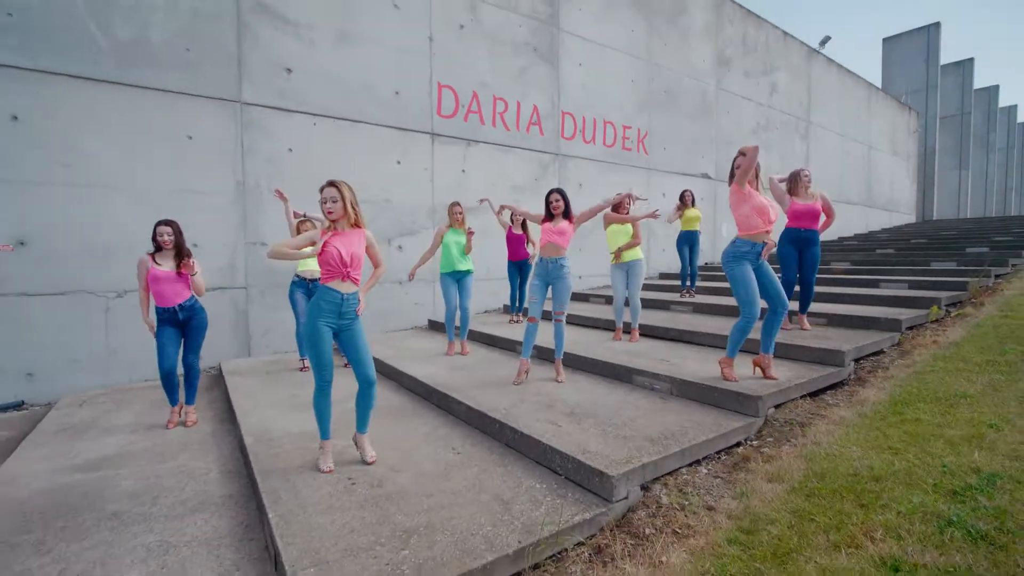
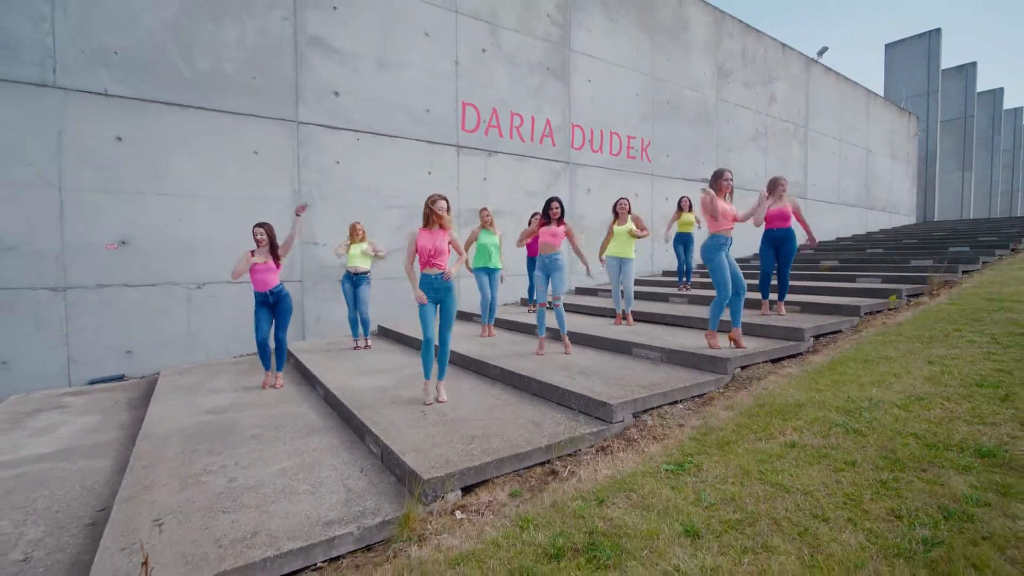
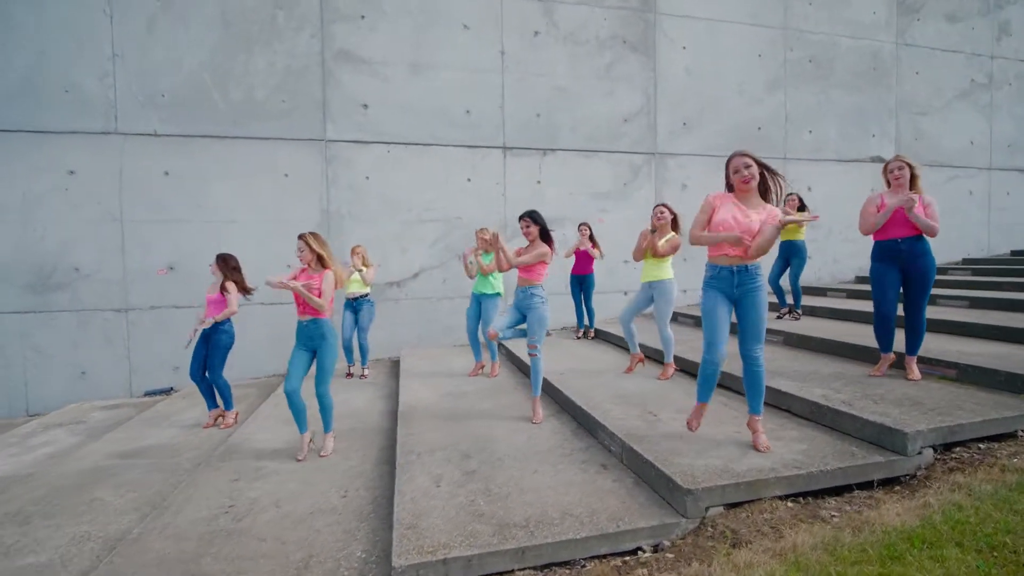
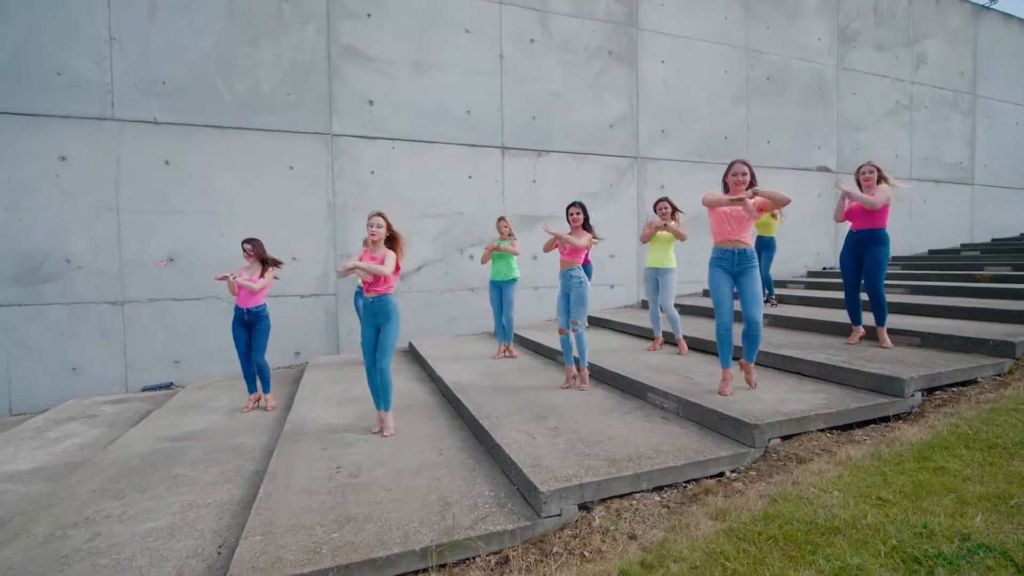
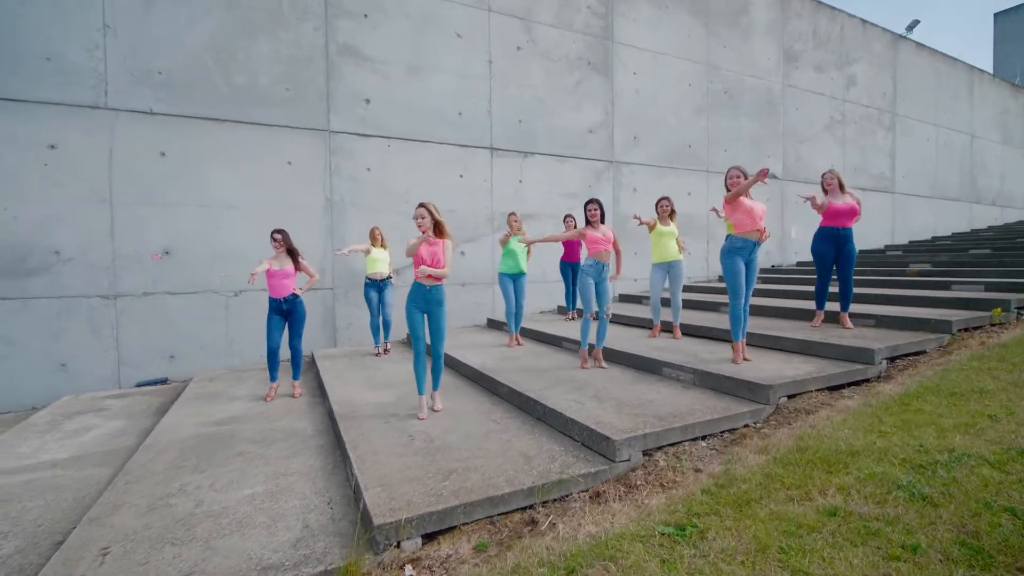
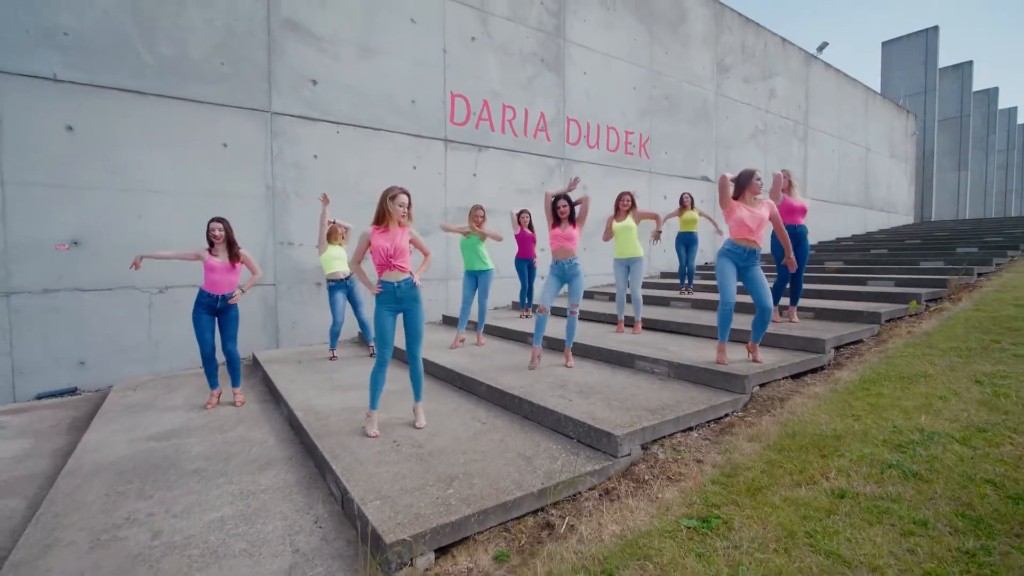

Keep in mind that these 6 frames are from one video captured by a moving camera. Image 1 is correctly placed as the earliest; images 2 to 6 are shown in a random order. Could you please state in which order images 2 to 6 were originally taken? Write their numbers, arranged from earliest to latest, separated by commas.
6, 2, 5, 4, 3
